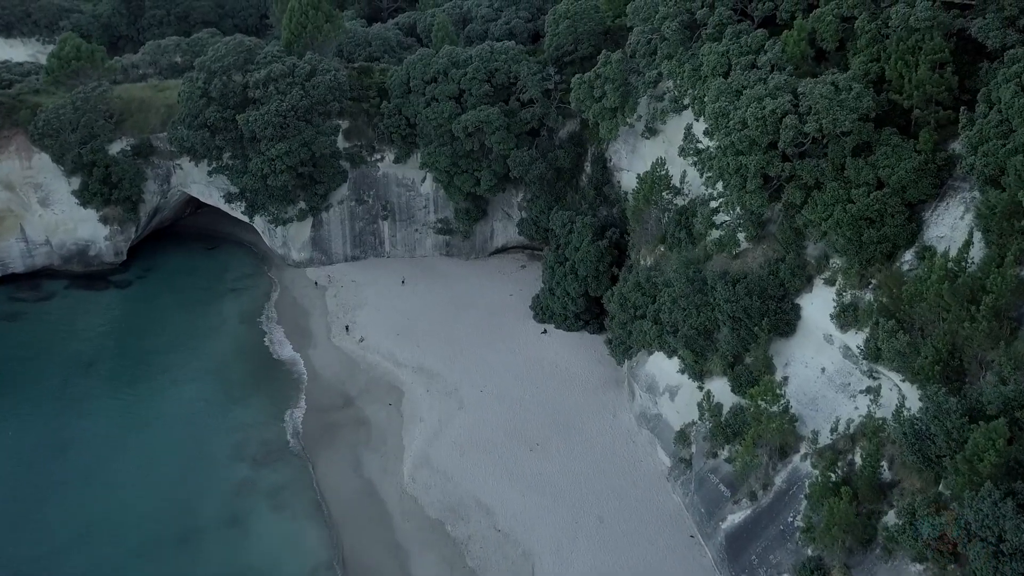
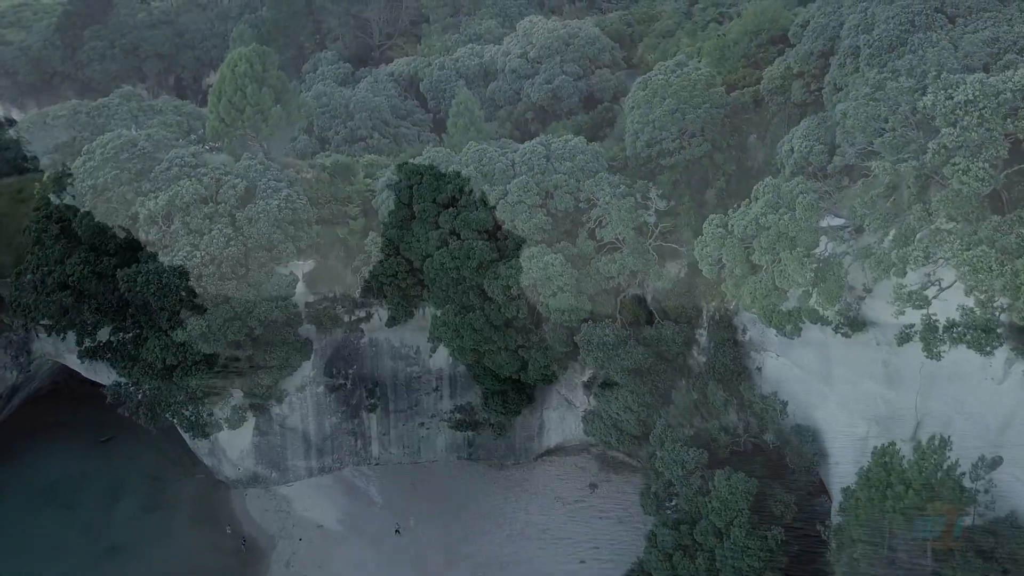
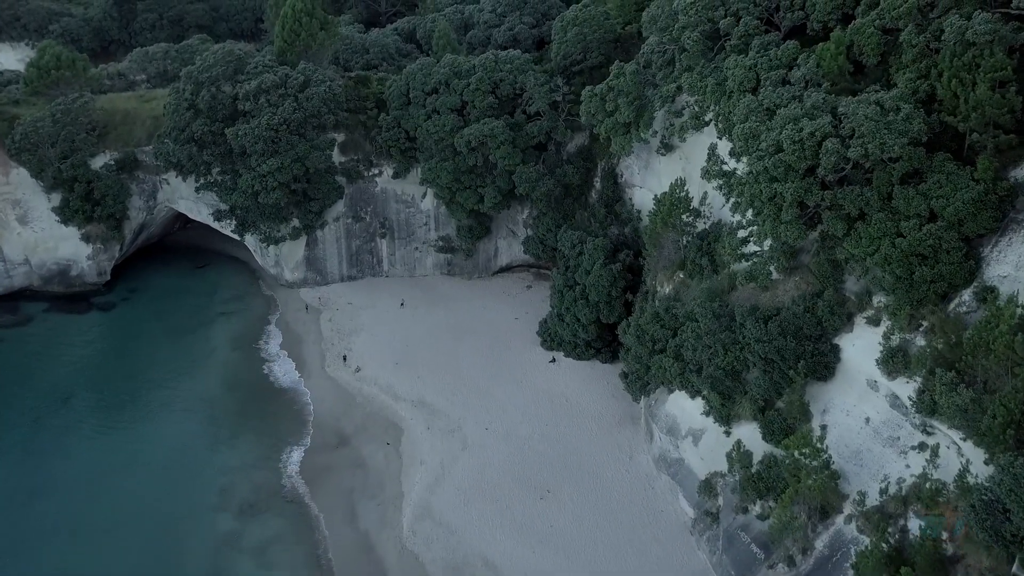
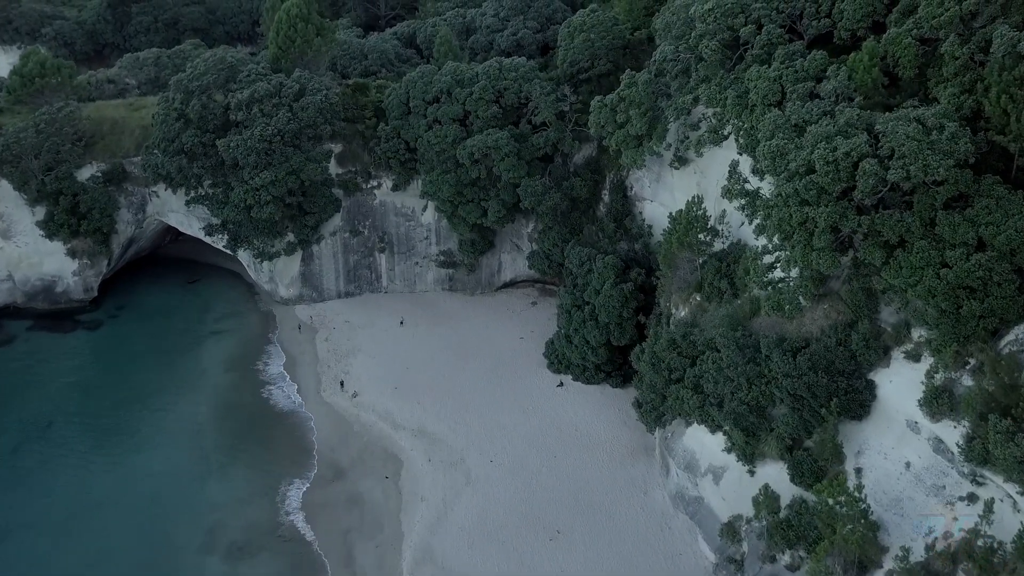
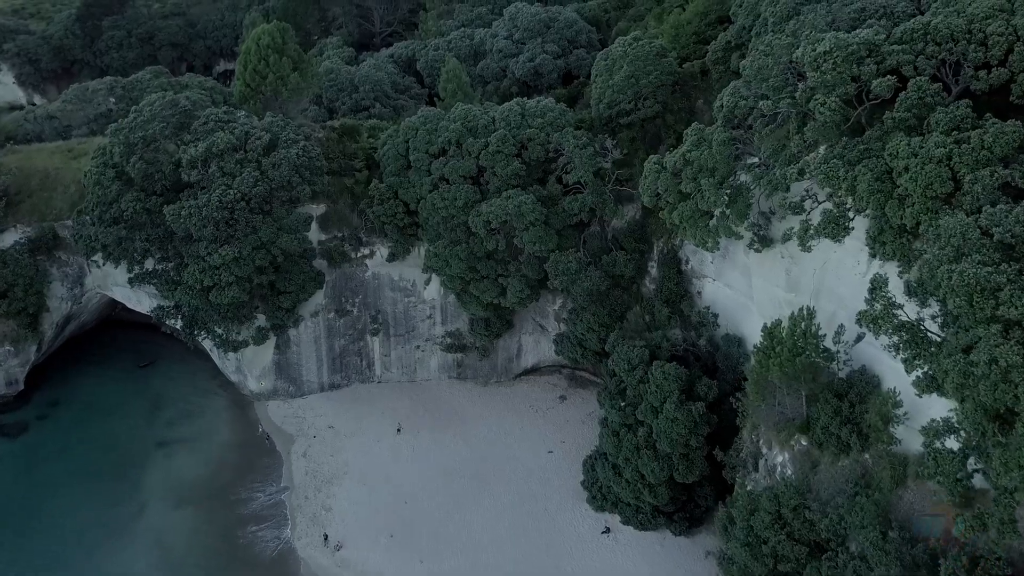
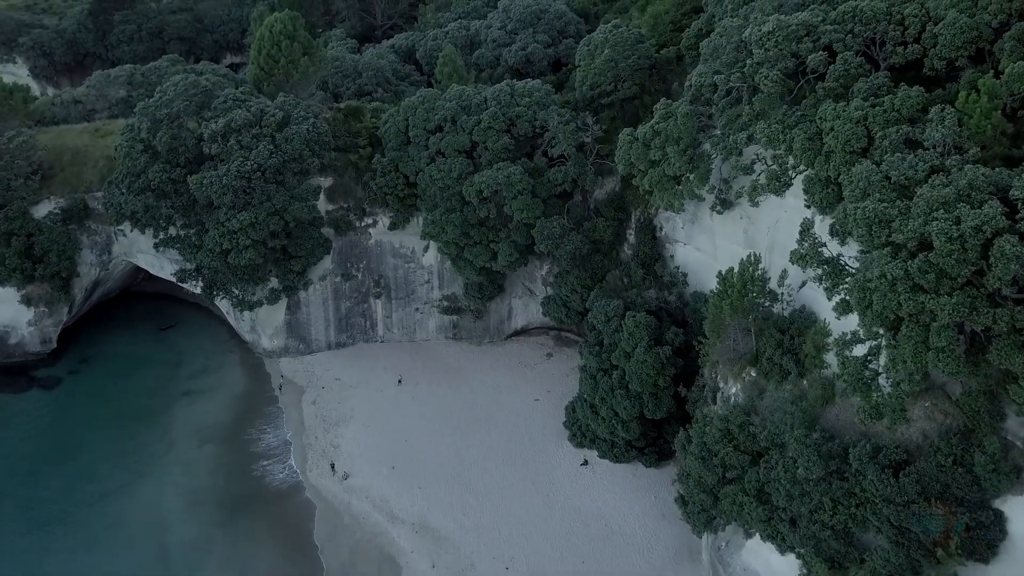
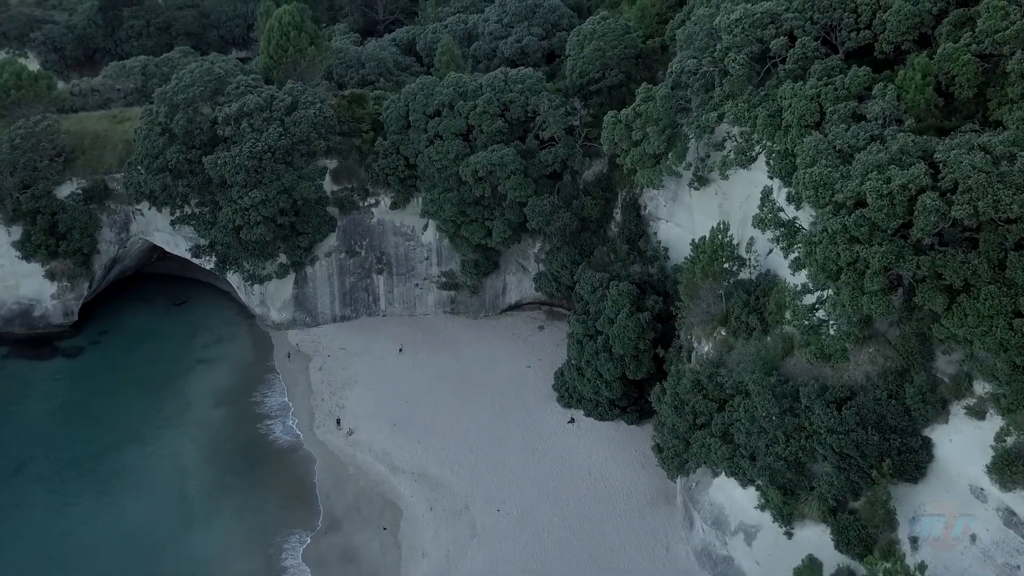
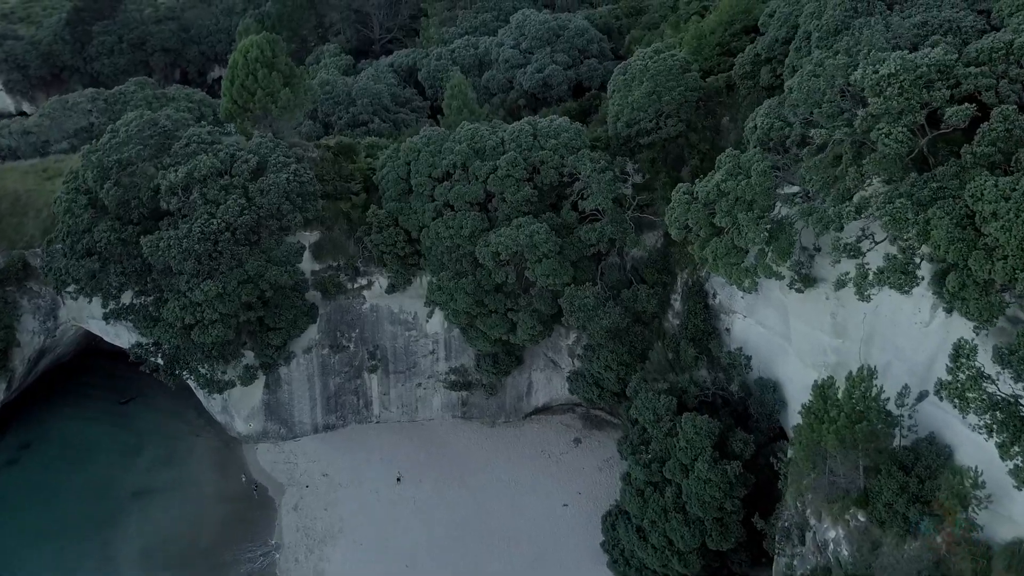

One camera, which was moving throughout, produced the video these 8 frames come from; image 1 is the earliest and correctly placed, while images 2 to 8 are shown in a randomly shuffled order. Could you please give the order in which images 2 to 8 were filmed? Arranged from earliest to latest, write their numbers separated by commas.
3, 4, 7, 6, 5, 8, 2
